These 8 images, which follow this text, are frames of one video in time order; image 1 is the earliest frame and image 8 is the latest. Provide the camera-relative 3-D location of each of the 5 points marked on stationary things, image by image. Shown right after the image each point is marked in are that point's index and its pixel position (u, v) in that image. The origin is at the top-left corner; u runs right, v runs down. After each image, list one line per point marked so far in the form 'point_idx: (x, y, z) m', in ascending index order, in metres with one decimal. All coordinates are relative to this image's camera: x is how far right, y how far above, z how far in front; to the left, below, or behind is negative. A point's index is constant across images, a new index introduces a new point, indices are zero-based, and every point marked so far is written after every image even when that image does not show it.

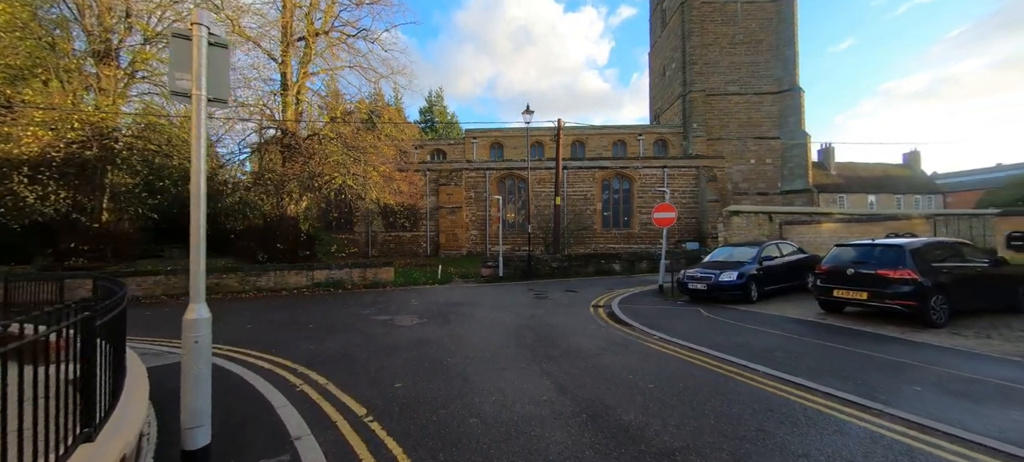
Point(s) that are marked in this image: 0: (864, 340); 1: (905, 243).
0: (+5.5, -1.7, +5.4) m
1: (+7.4, -0.2, +6.3) m
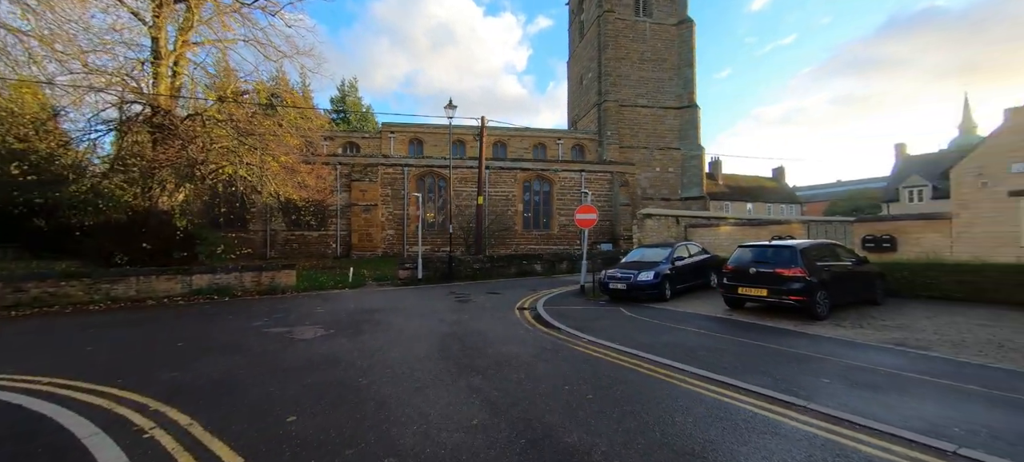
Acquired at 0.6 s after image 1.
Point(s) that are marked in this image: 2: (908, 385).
0: (+4.4, -1.8, +5.9) m
1: (+6.0, -0.3, +7.2) m
2: (+3.9, -1.5, +3.3) m
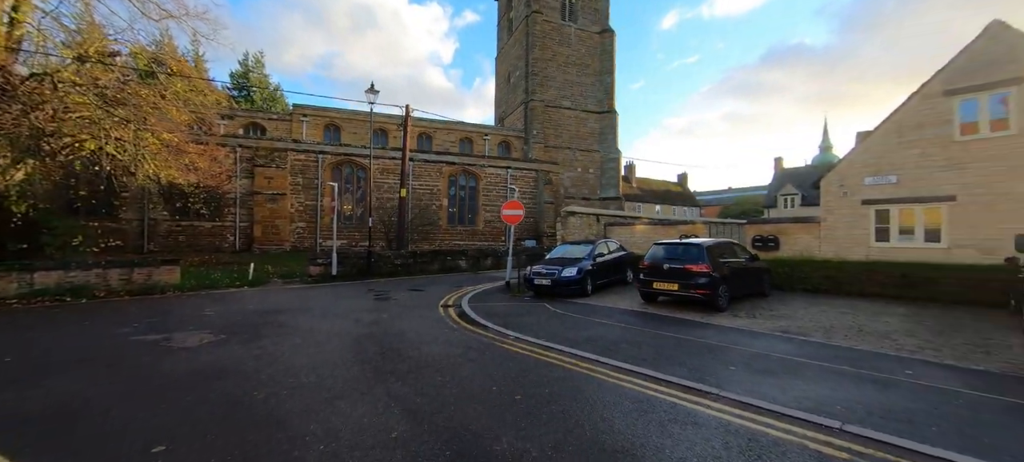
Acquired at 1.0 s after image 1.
0: (+3.1, -1.8, +6.4) m
1: (+4.4, -0.3, +8.0) m
2: (+3.2, -1.6, +3.8) m
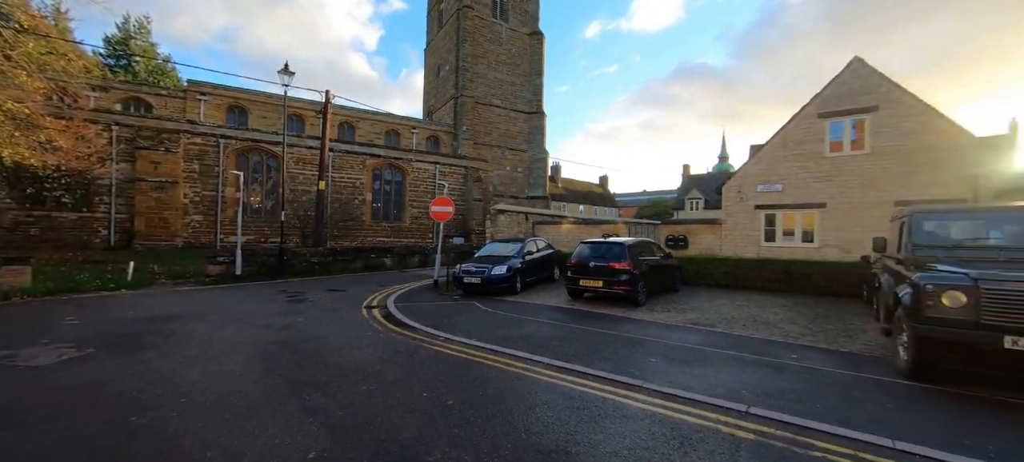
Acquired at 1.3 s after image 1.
0: (+1.8, -1.8, +6.7) m
1: (+2.8, -0.3, +8.6) m
2: (+2.4, -1.6, +4.2) m
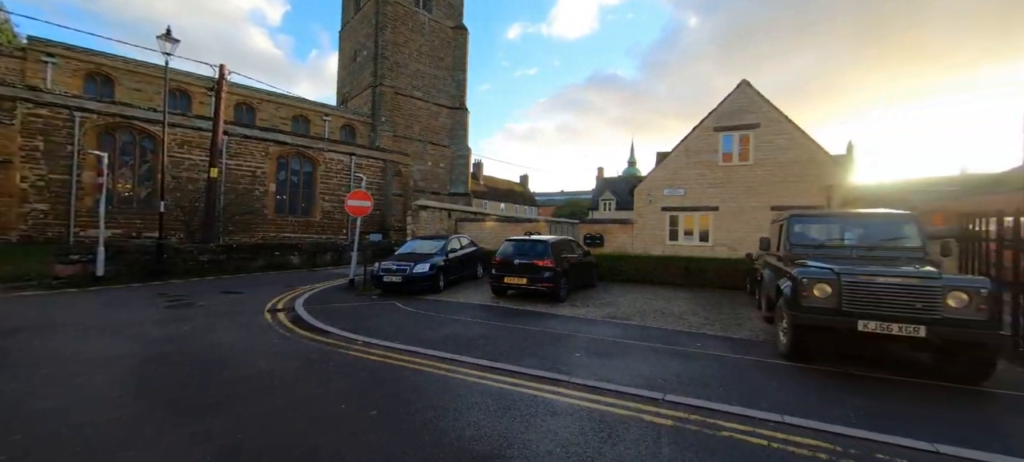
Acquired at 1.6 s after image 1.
0: (+0.3, -1.7, +6.8) m
1: (+0.9, -0.2, +8.8) m
2: (+1.5, -1.6, +4.5) m
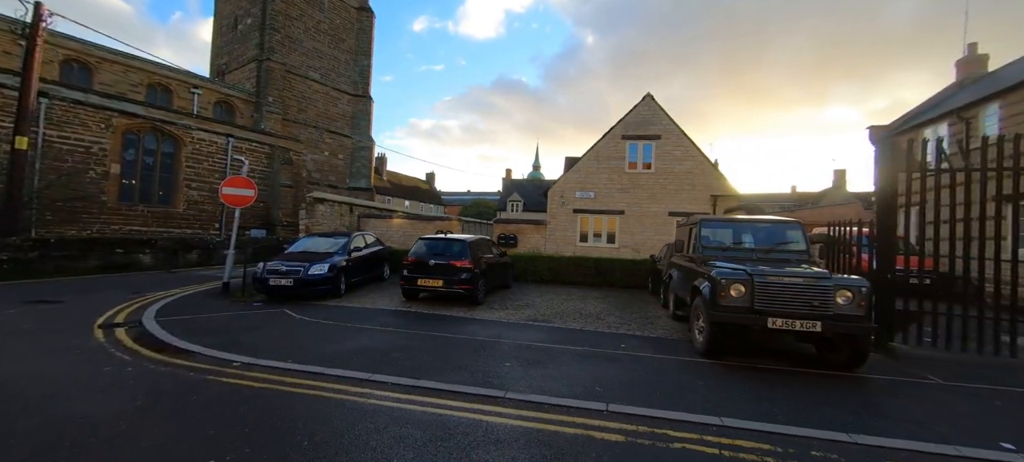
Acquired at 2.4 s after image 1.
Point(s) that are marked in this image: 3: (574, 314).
0: (-1.2, -1.7, +6.2) m
1: (-1.1, -0.2, +8.3) m
2: (+0.6, -1.5, +4.3) m
3: (+1.3, -1.7, +6.9) m
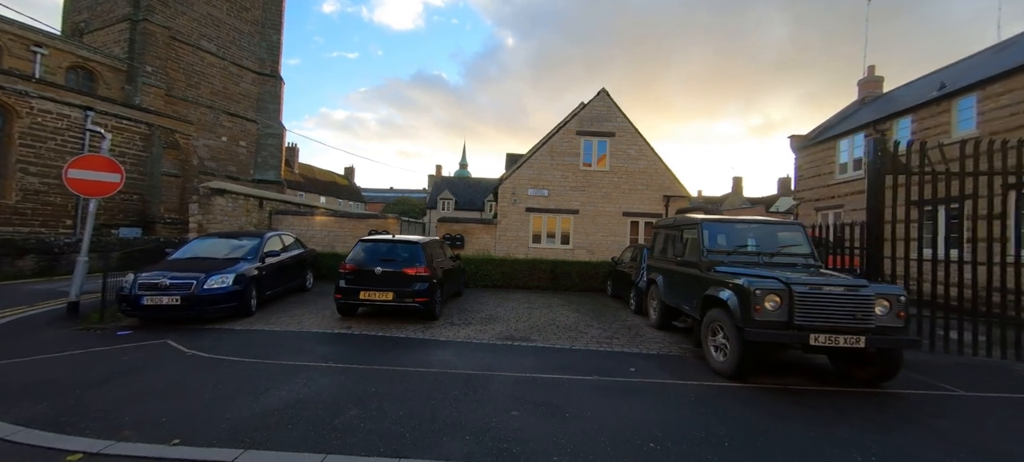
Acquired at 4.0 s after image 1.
0: (-1.5, -1.7, +4.9) m
1: (-1.9, -0.2, +7.0) m
2: (+0.6, -1.6, +3.4) m
3: (+0.7, -1.7, +6.2) m
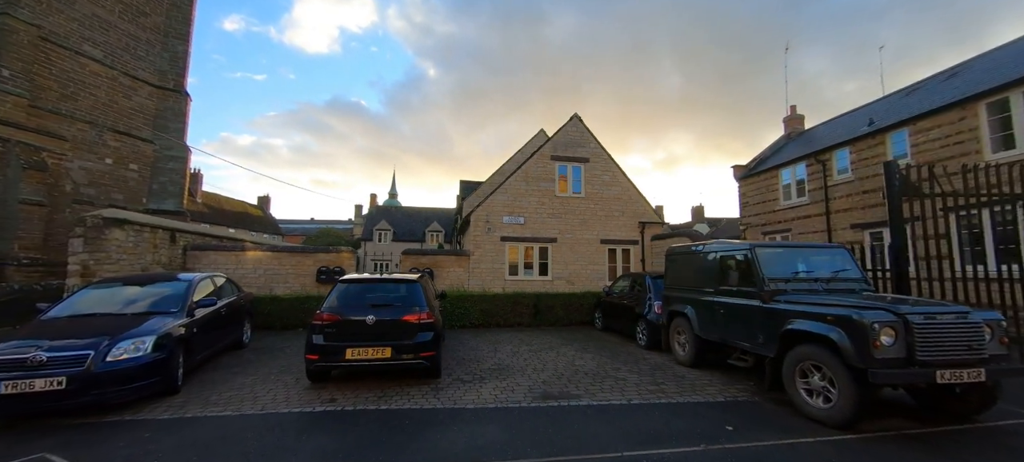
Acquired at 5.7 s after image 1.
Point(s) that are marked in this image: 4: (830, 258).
0: (-0.9, -2.2, +3.8) m
1: (-1.7, -0.9, +5.9) m
2: (+1.4, -1.9, +2.7) m
3: (+1.1, -2.2, +5.4) m
4: (+4.3, -0.4, +4.8) m
